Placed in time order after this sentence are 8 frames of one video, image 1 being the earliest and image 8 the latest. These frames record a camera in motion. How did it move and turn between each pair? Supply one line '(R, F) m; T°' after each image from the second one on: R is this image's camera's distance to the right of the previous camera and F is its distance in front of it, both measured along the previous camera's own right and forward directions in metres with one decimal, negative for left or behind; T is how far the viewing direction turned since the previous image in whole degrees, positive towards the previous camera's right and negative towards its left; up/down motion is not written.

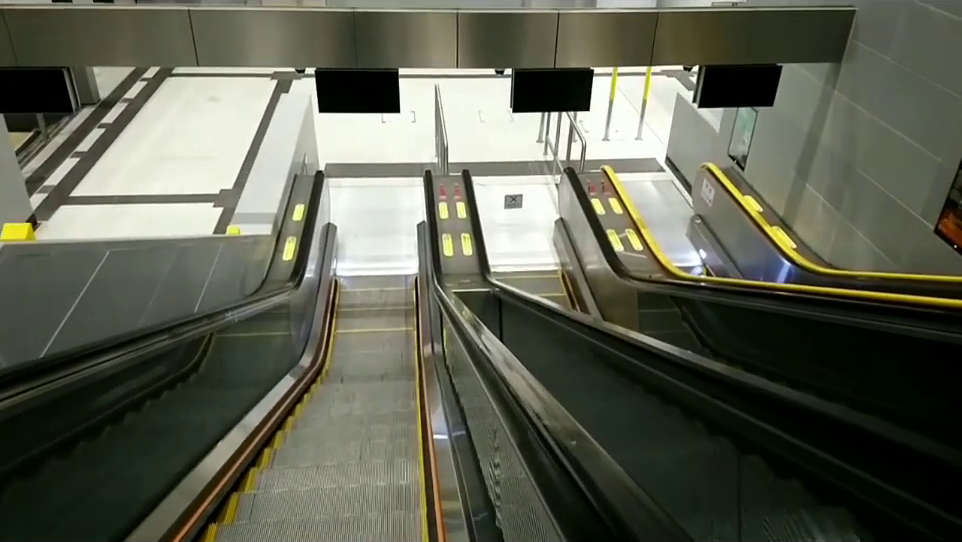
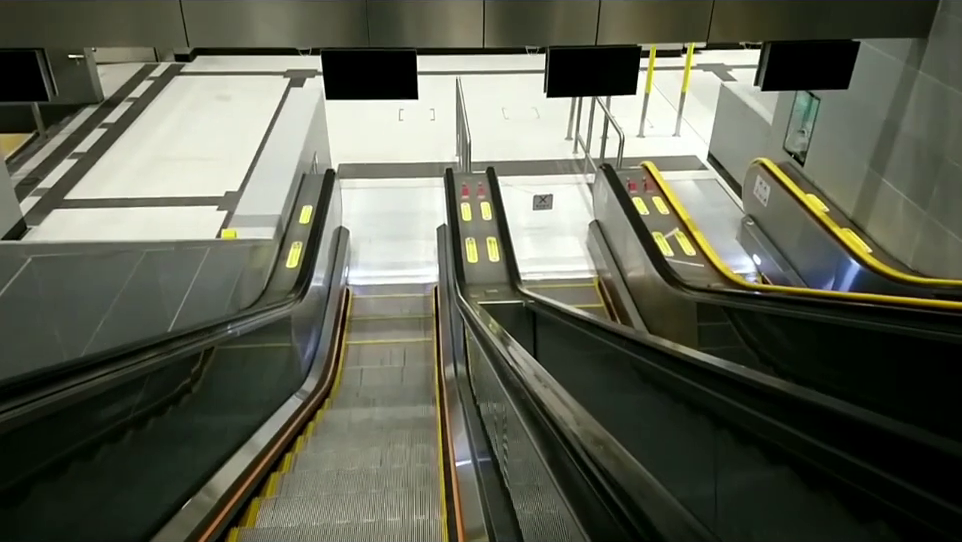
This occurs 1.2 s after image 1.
(-0.1, +0.6) m; -2°
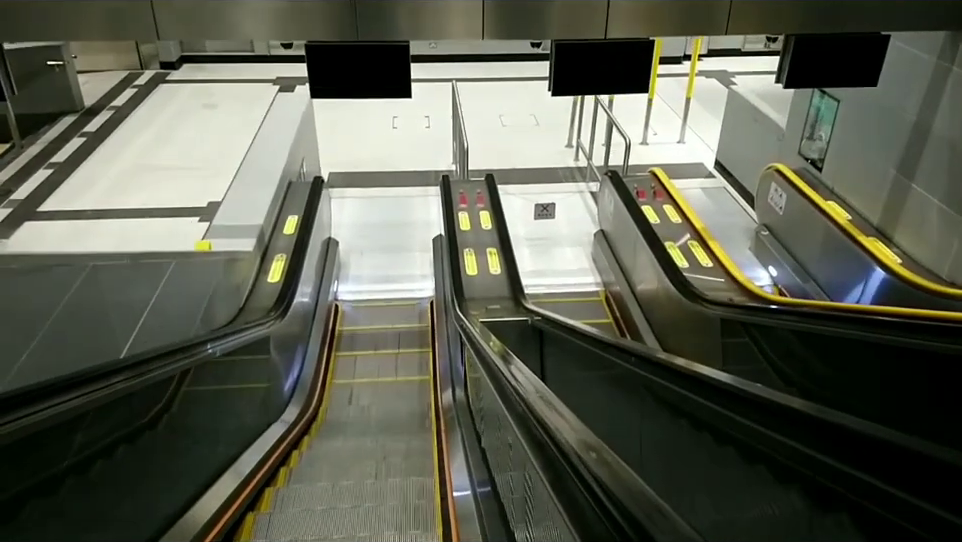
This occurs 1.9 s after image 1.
(0.0, +0.4) m; 0°
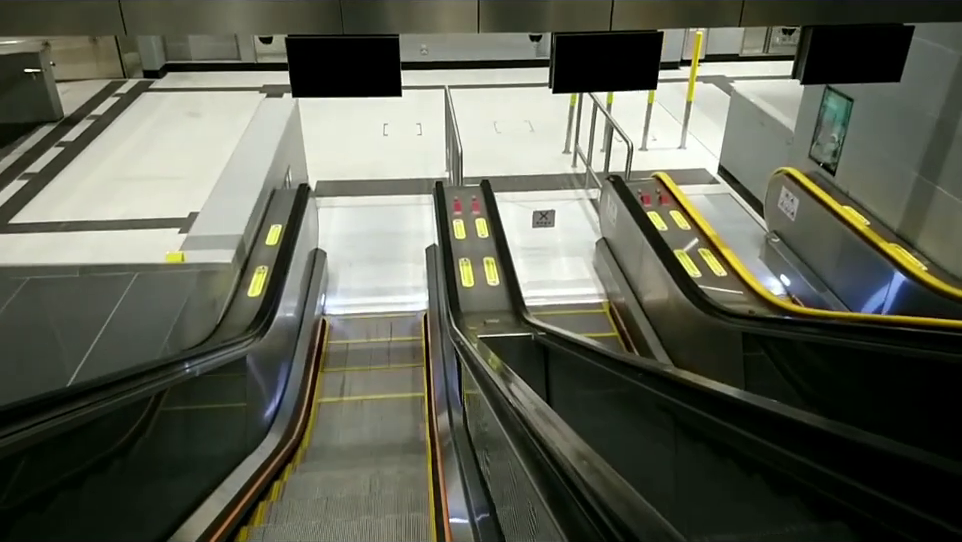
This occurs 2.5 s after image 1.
(0.0, +0.3) m; +1°
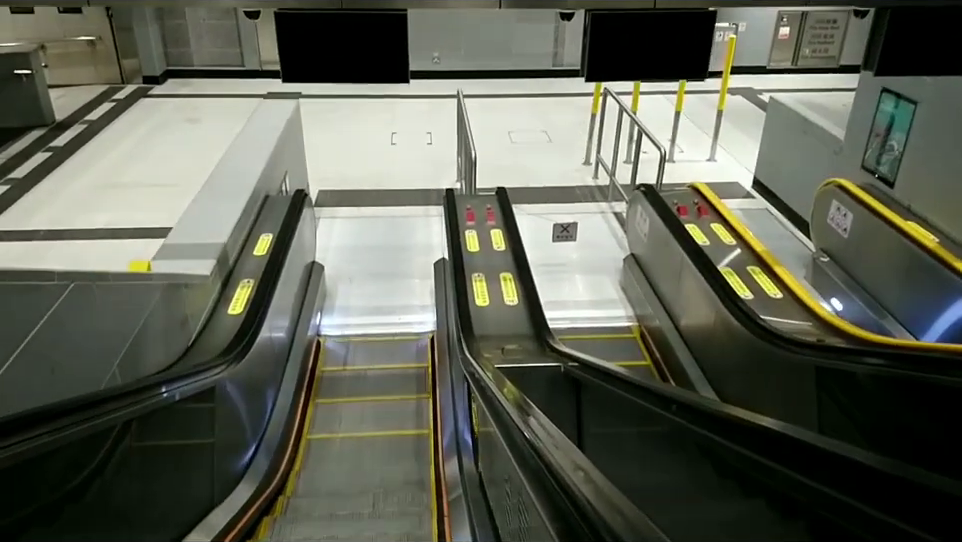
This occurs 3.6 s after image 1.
(0.0, +0.5) m; -1°
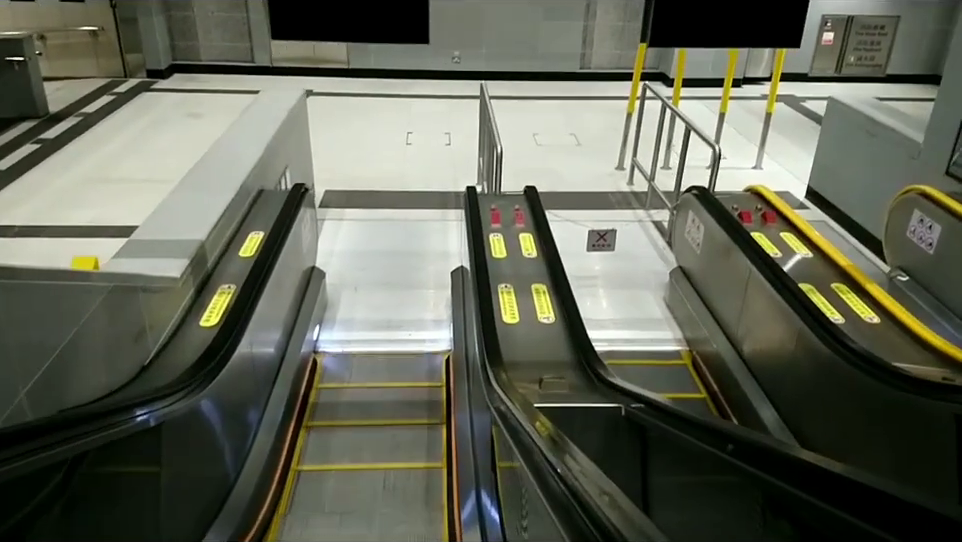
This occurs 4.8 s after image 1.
(-0.1, +0.6) m; -1°
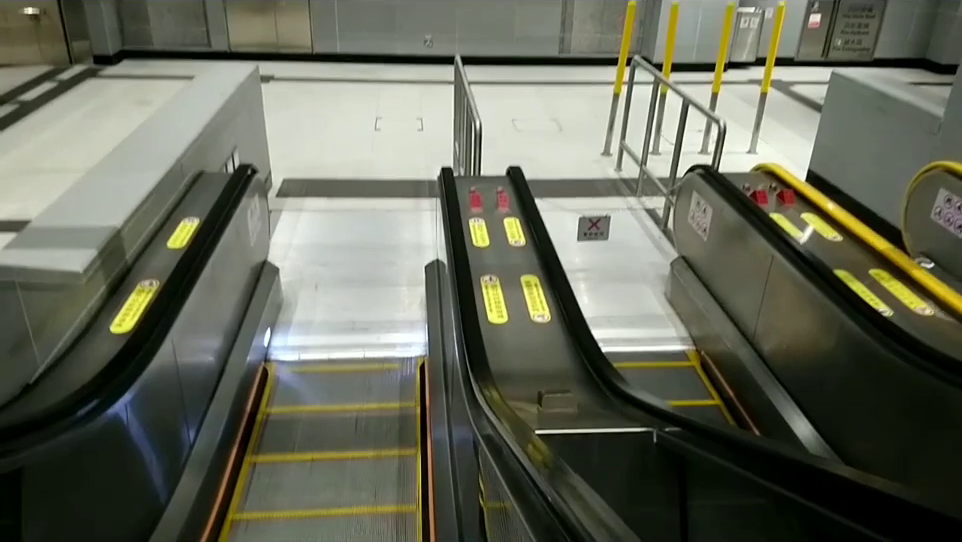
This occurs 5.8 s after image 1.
(0.0, +0.5) m; +2°
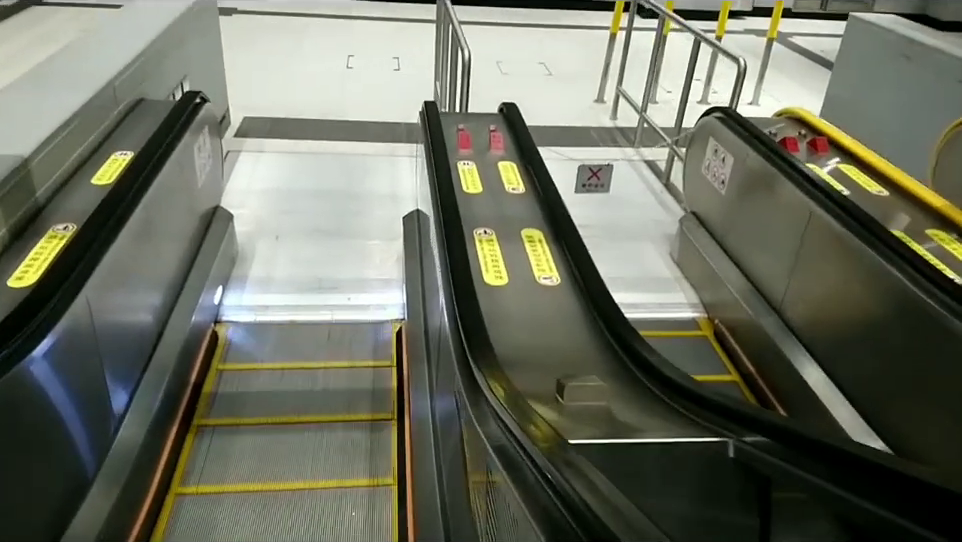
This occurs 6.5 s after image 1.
(-0.1, +0.4) m; +2°
